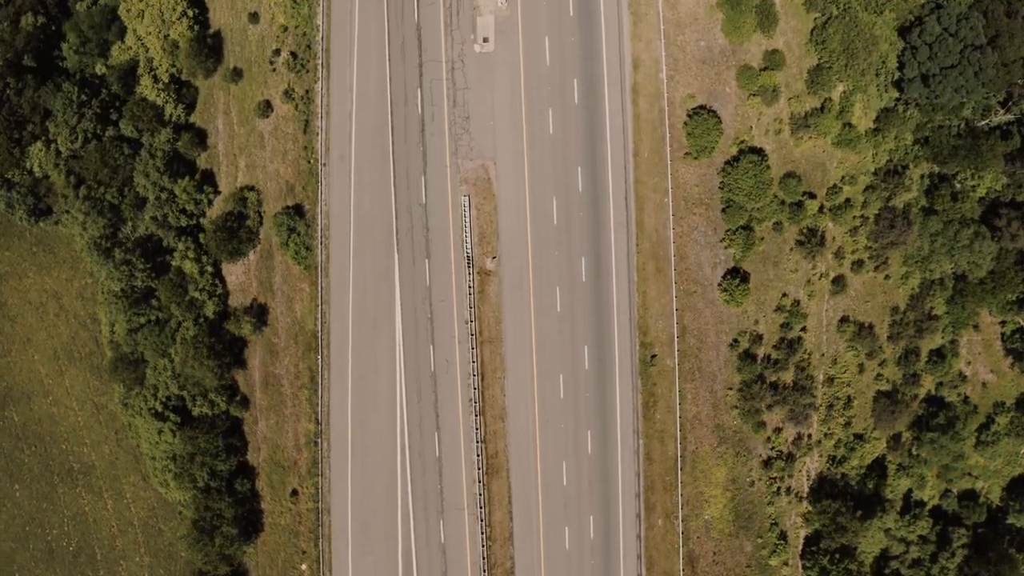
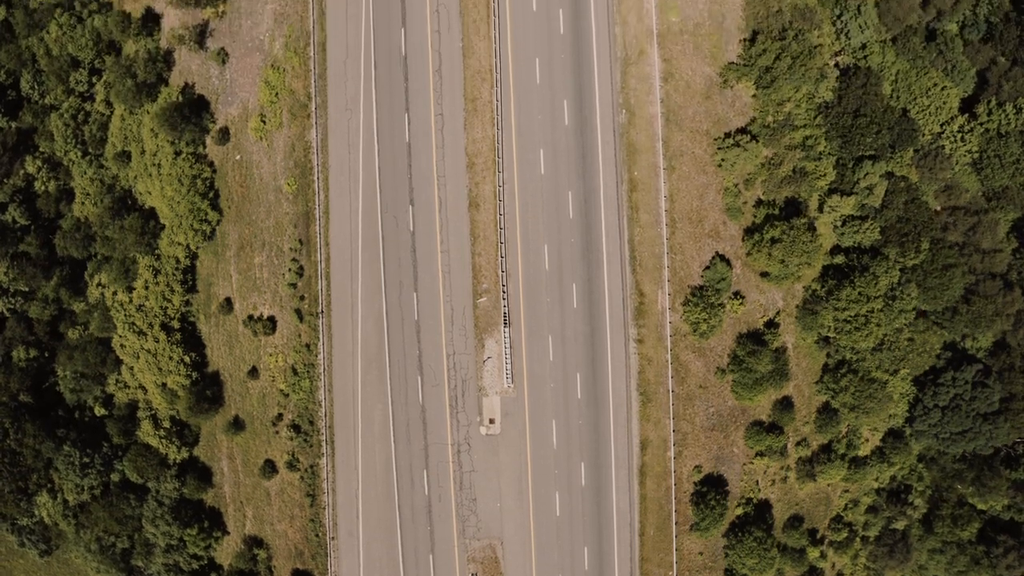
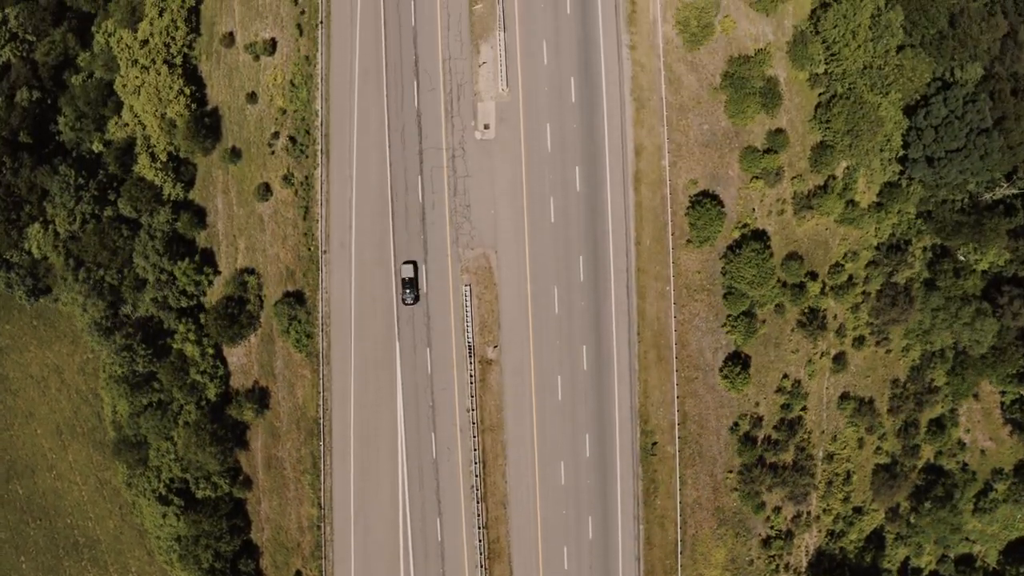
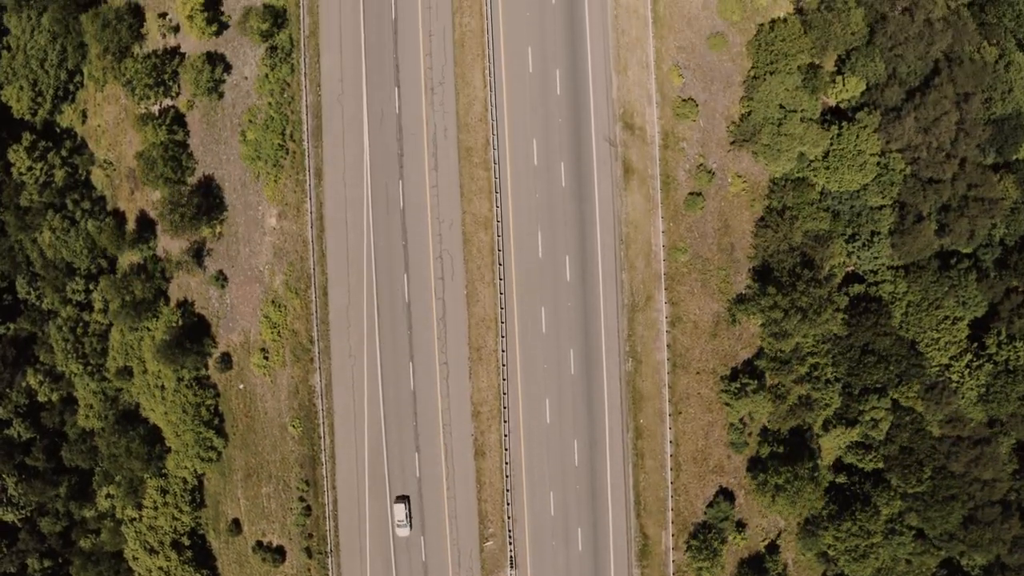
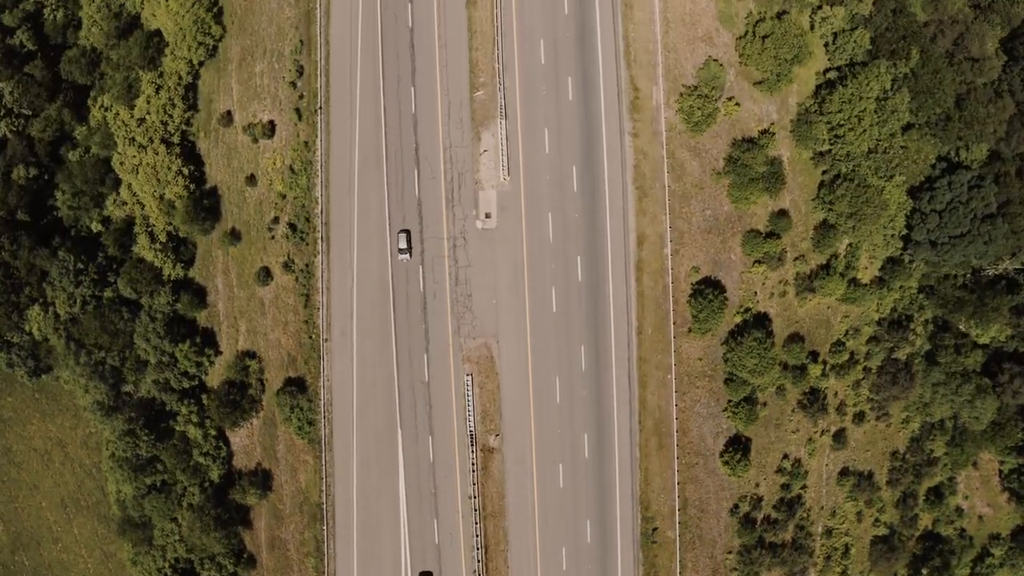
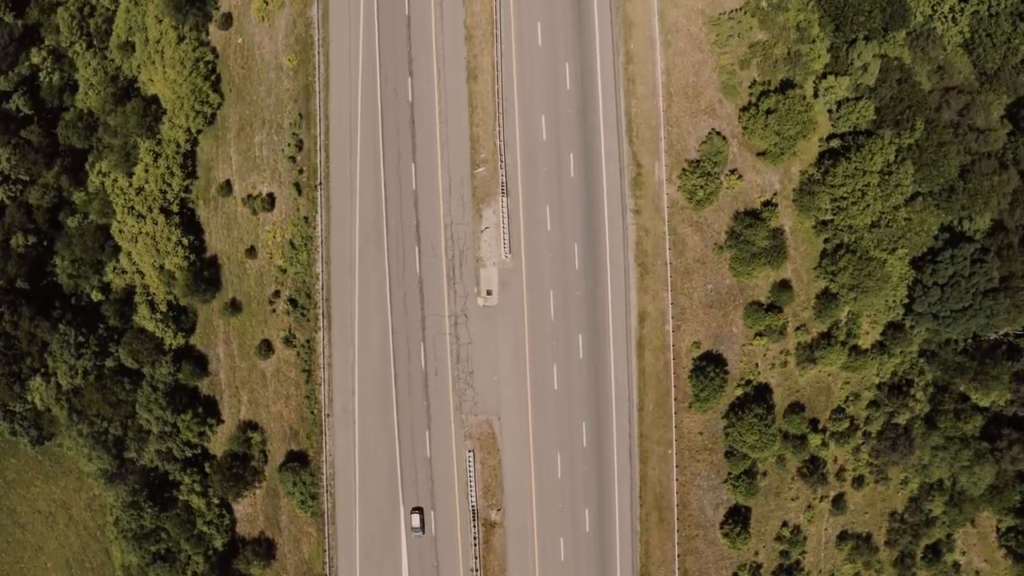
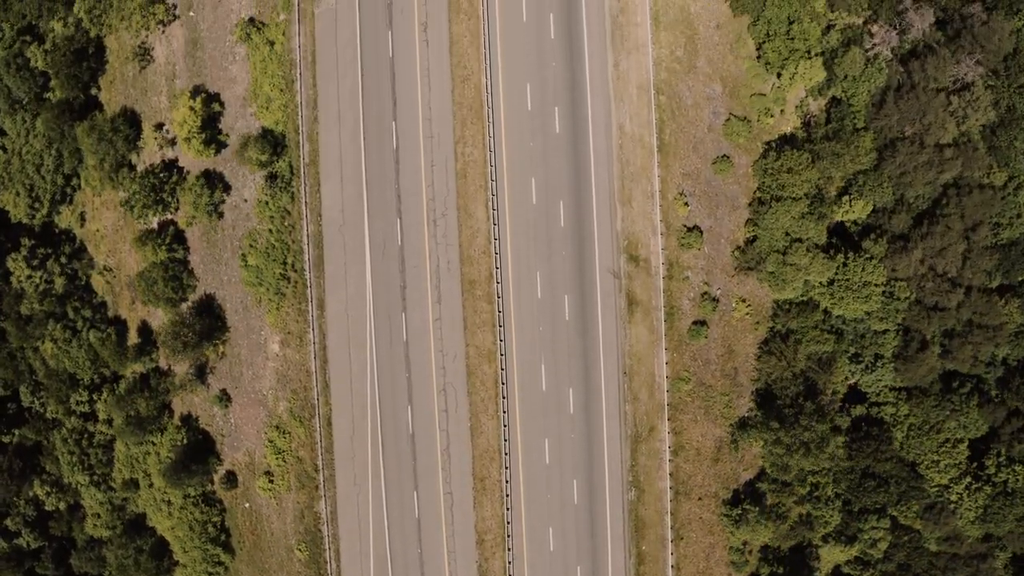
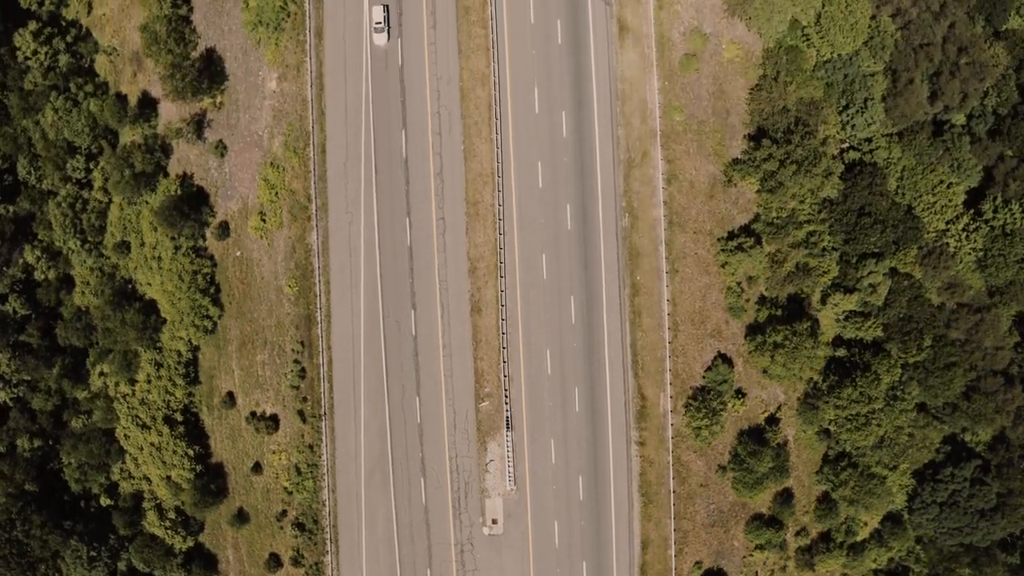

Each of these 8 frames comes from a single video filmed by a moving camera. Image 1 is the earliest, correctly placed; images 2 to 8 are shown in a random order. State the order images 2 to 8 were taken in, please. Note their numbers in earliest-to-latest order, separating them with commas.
3, 5, 6, 2, 8, 4, 7
